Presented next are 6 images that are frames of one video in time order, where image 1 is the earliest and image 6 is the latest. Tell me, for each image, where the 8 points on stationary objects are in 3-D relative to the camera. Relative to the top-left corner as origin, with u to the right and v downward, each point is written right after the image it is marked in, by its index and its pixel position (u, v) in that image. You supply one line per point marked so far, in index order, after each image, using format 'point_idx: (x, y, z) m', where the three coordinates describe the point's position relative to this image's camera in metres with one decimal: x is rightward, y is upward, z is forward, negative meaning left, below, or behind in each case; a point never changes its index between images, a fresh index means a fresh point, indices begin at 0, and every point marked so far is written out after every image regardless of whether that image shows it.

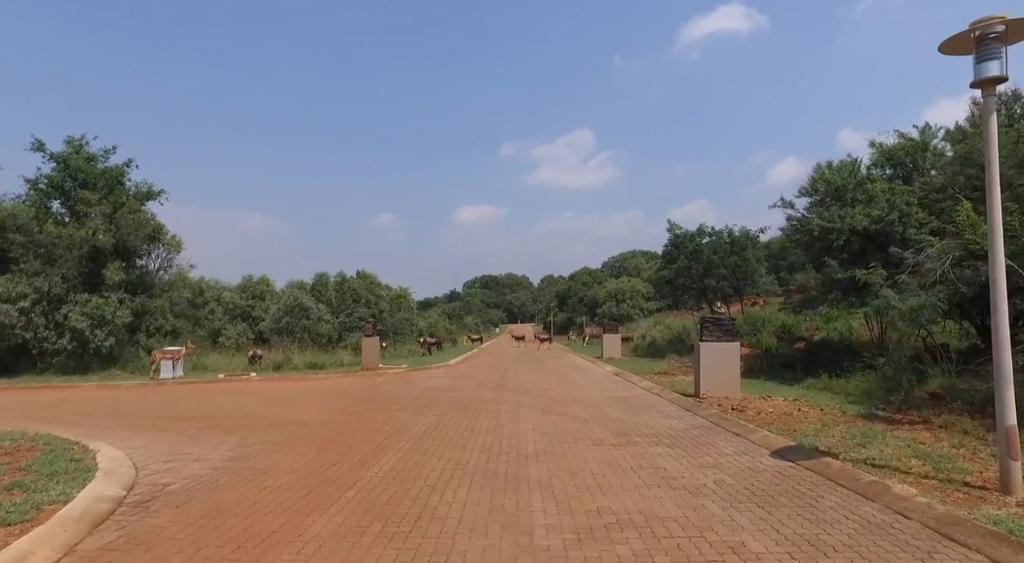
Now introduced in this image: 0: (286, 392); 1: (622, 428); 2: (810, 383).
0: (-5.9, -2.9, +16.2) m
1: (+1.8, -2.4, +10.3) m
2: (+7.5, -2.6, +15.6) m
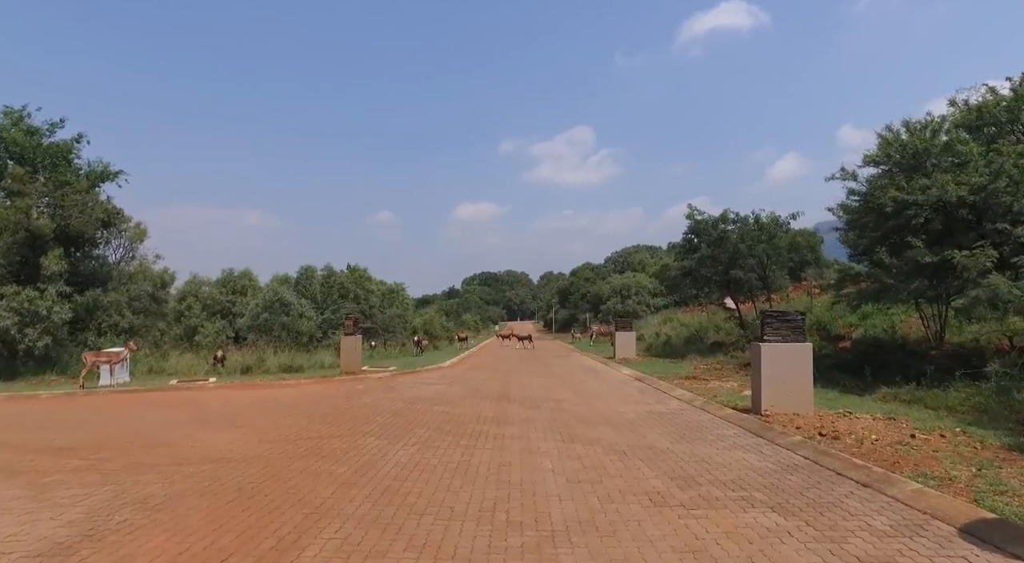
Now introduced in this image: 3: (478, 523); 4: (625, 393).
0: (-5.8, -2.6, +13.0) m
1: (+2.0, -2.2, +7.2) m
2: (+7.7, -2.3, +12.5) m
3: (-0.3, -2.0, +5.2) m
4: (+2.7, -2.7, +15.0) m
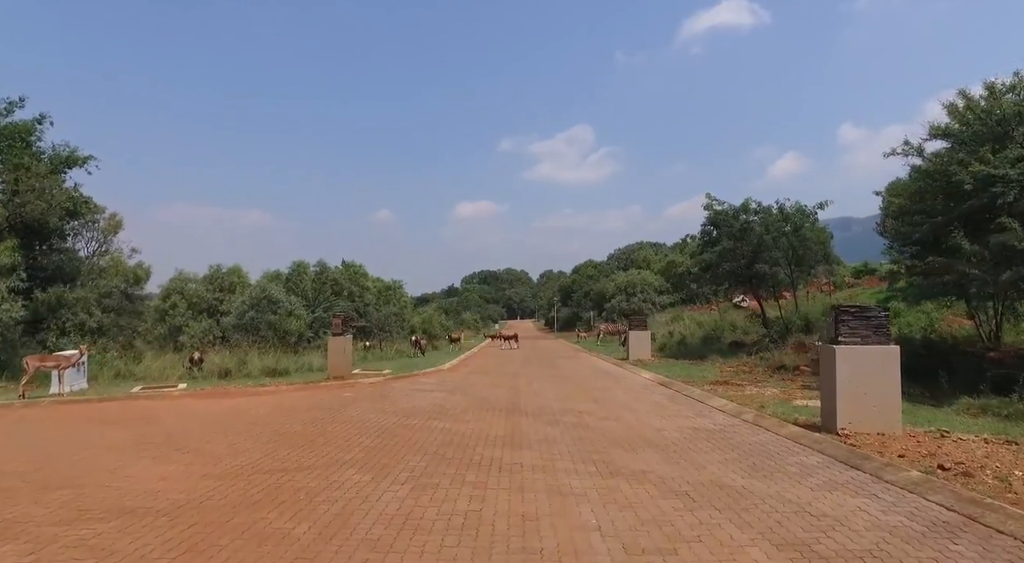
0: (-5.6, -2.5, +10.9) m
1: (+2.2, -2.0, +5.1) m
2: (+7.9, -2.1, +10.3) m
3: (0.0, -1.9, +3.1) m
4: (+3.0, -2.5, +12.9) m
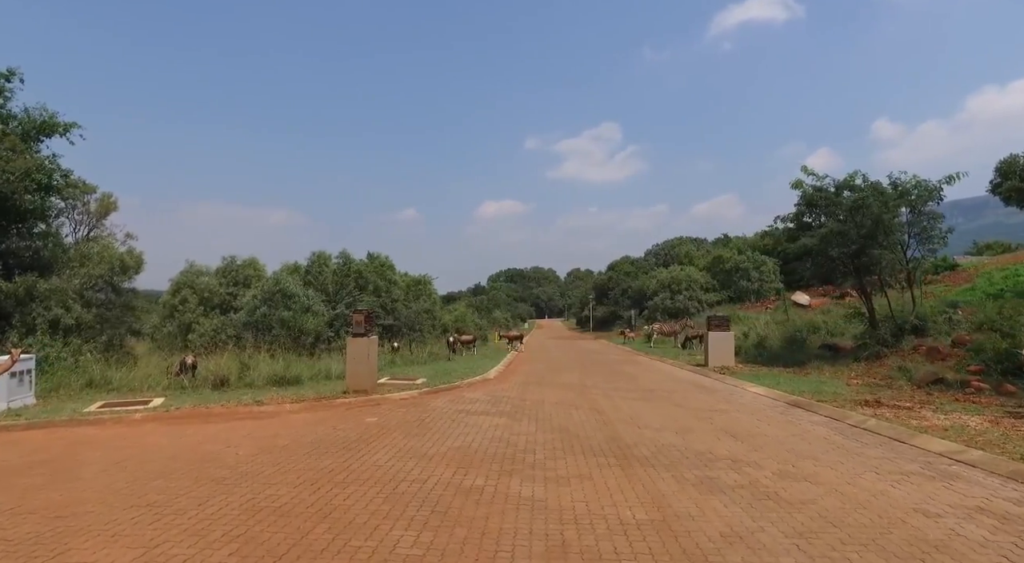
0: (-4.2, -2.1, +6.9) m
1: (+3.3, -1.7, +0.8) m
2: (+9.2, -1.8, +5.8) m
3: (+1.0, -1.6, -1.1) m
4: (+4.4, -2.2, +8.5) m
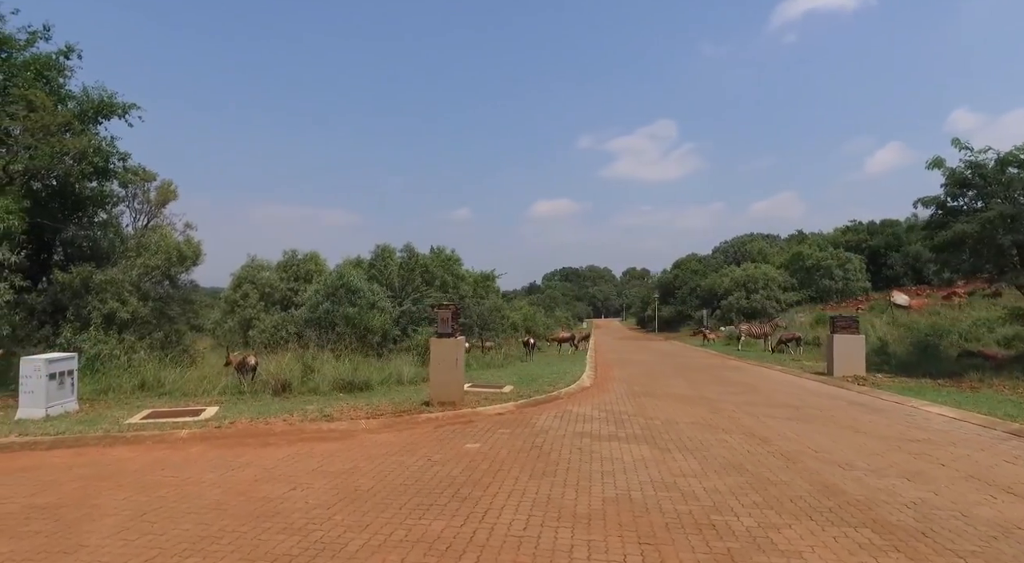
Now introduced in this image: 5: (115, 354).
0: (-2.7, -1.9, +4.7) m
1: (+4.4, -1.5, -2.0) m
2: (+10.7, -1.7, +2.5) m
3: (+1.9, -1.4, -3.7) m
4: (+6.1, -2.0, +5.6) m
5: (-10.3, -1.9, +16.0) m
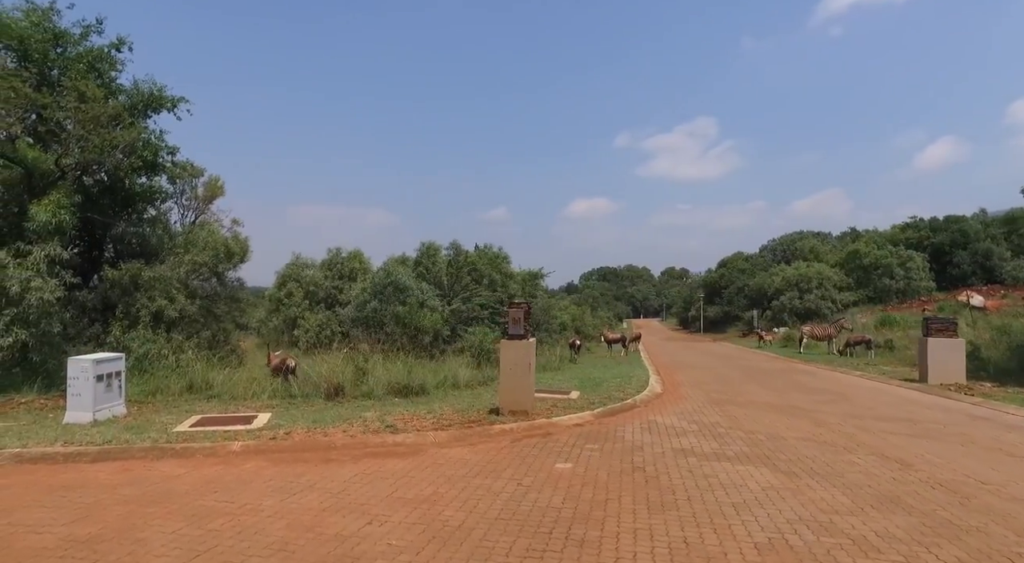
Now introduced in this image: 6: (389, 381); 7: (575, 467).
0: (-1.8, -1.9, +3.7) m
1: (+4.9, -1.5, -3.4) m
2: (+11.4, -1.6, +0.7) m
3: (+2.3, -1.3, -5.0) m
4: (+7.0, -2.0, +4.1) m
5: (-8.7, -1.8, +15.5) m
6: (-2.6, -2.1, +13.5) m
7: (+0.7, -2.1, +7.1) m
